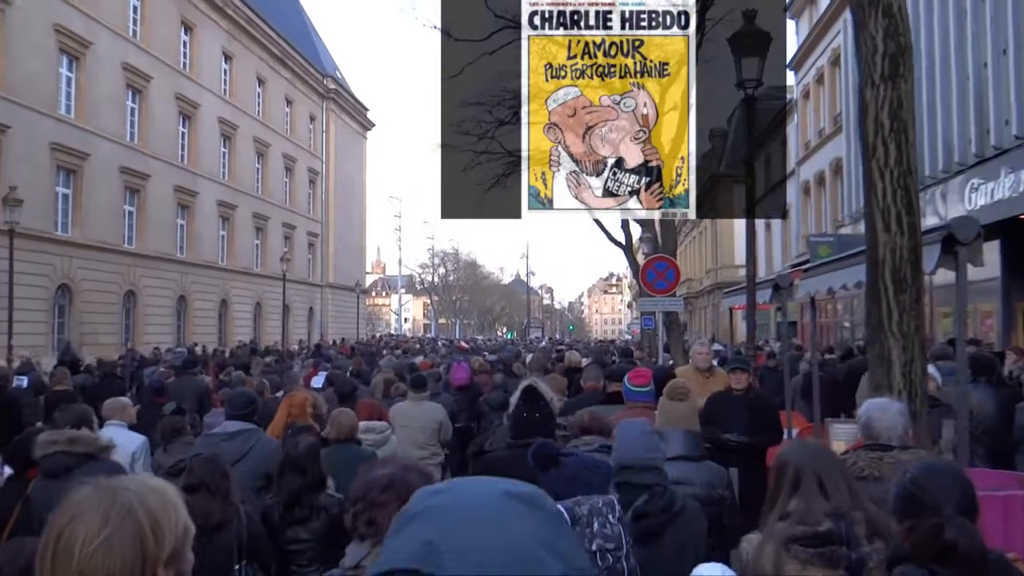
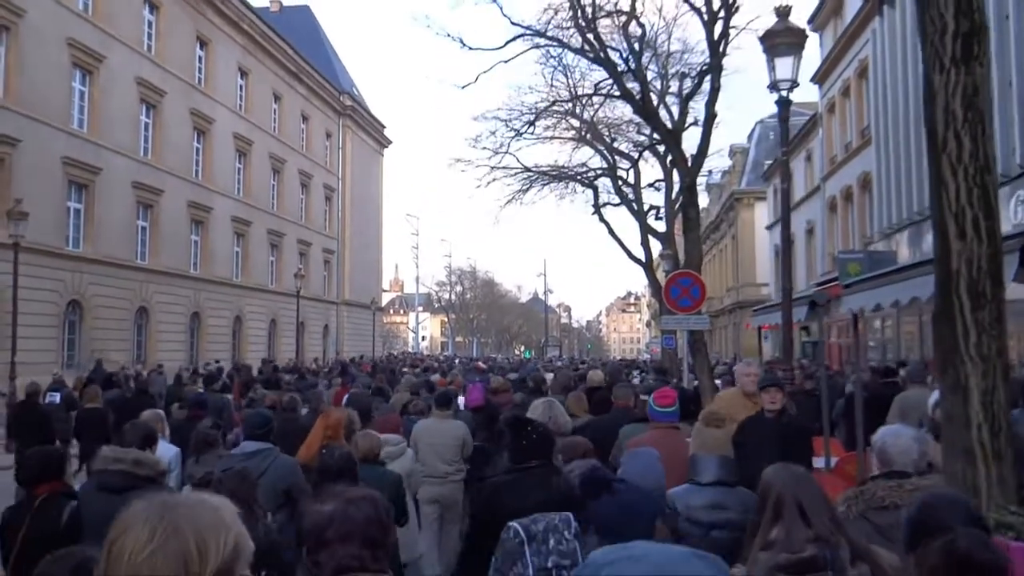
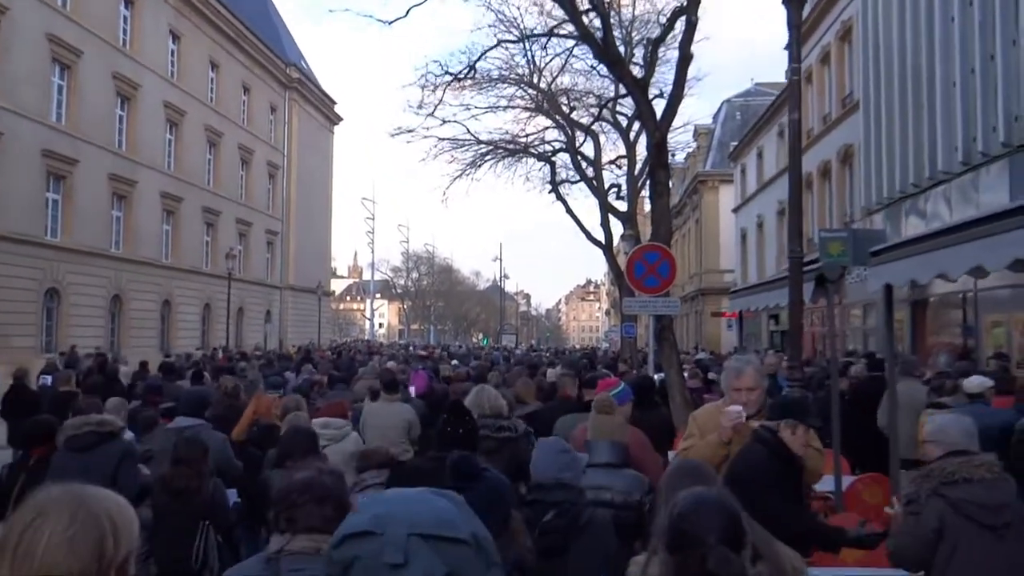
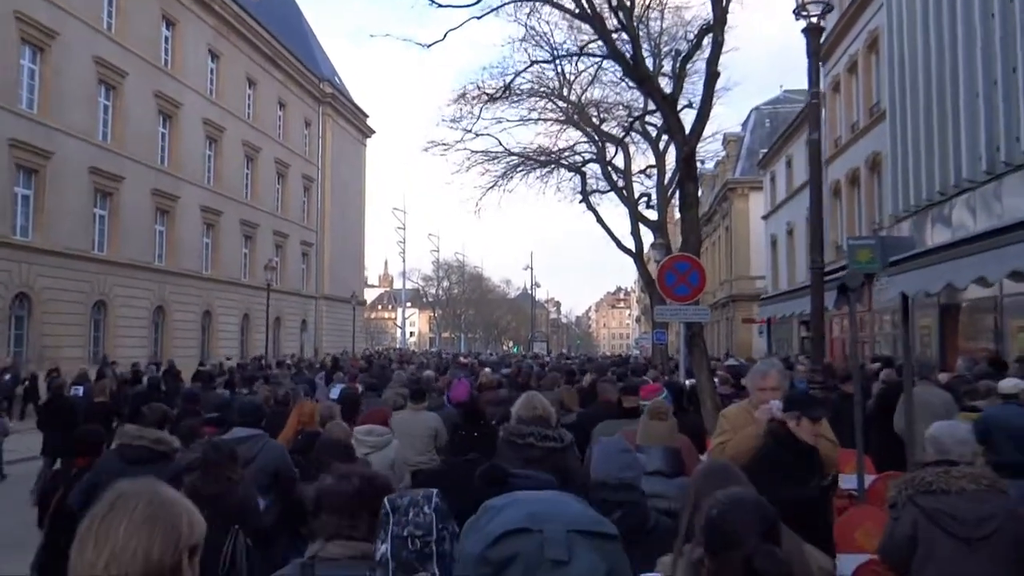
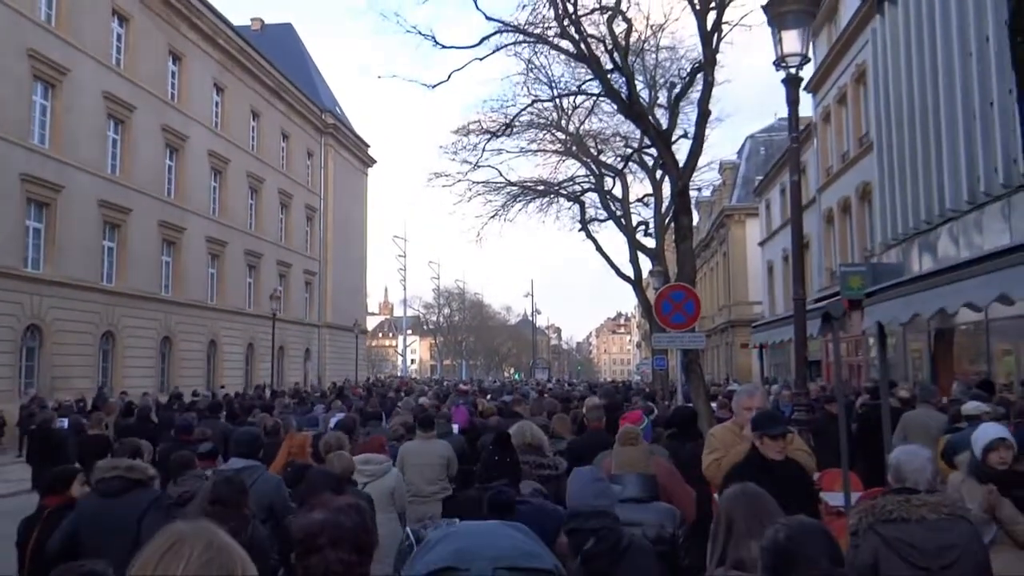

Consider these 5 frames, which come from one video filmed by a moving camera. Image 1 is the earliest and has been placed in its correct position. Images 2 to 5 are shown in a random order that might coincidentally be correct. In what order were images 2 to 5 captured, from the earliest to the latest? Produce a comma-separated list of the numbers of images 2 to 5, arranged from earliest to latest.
2, 5, 4, 3
